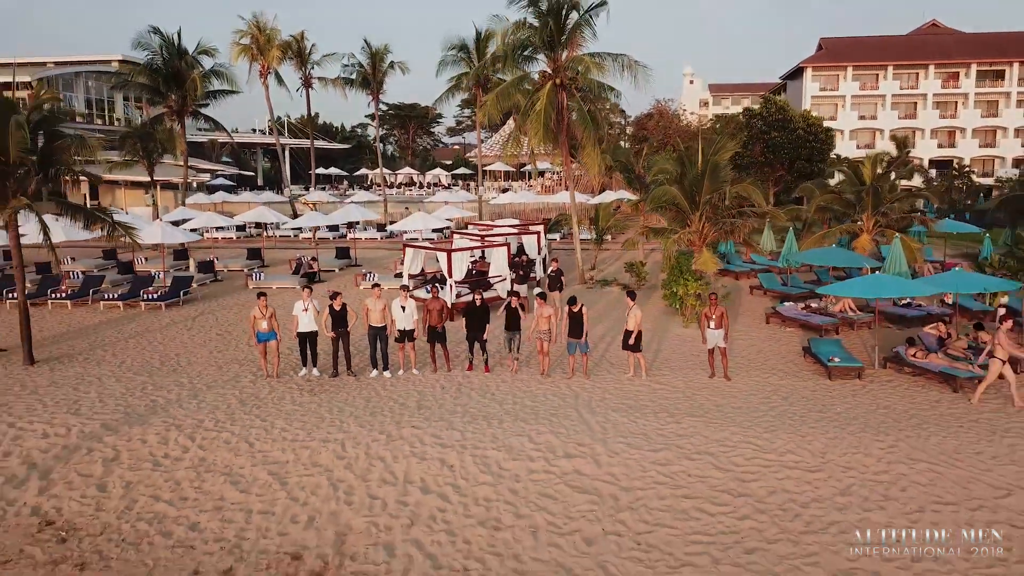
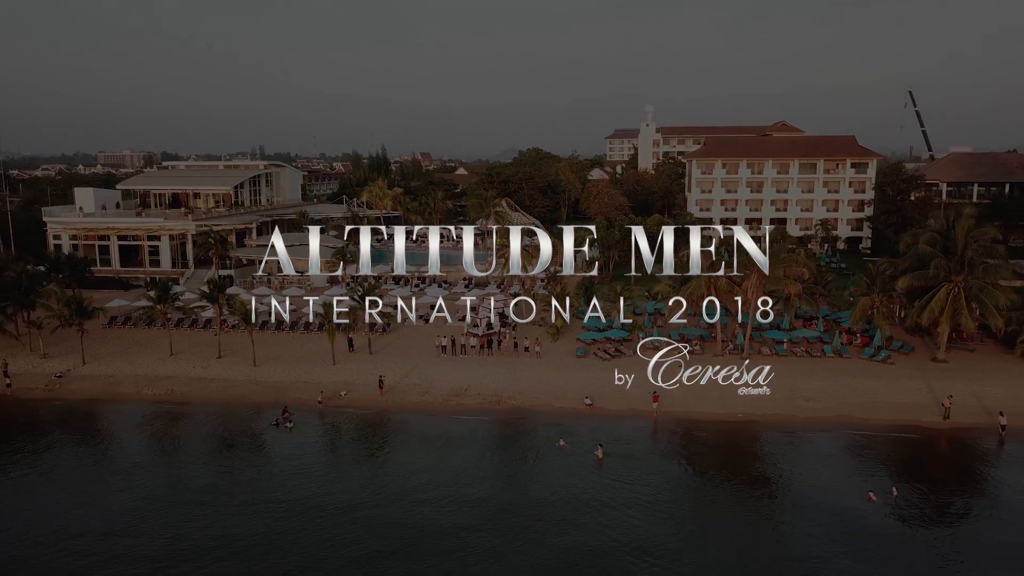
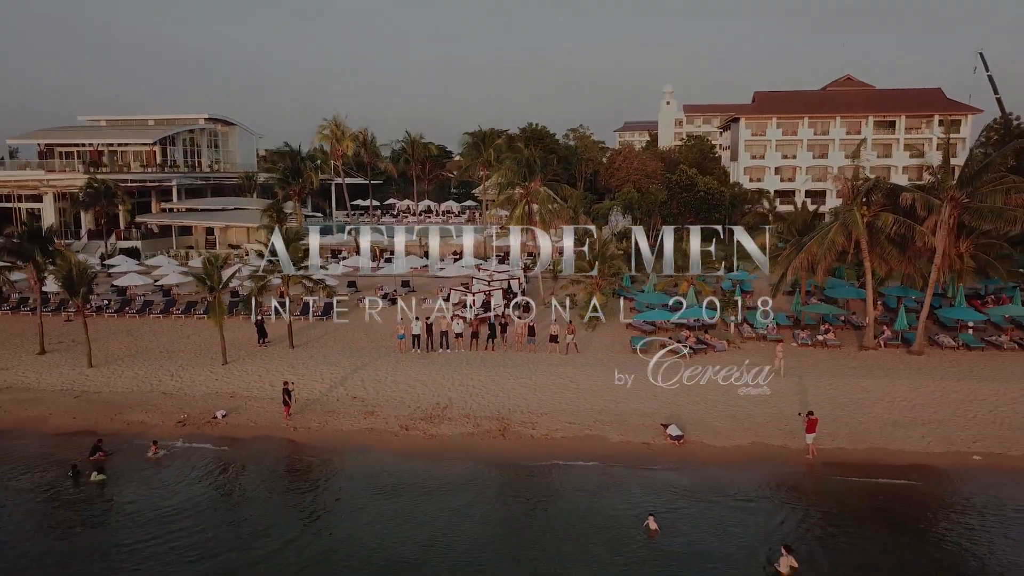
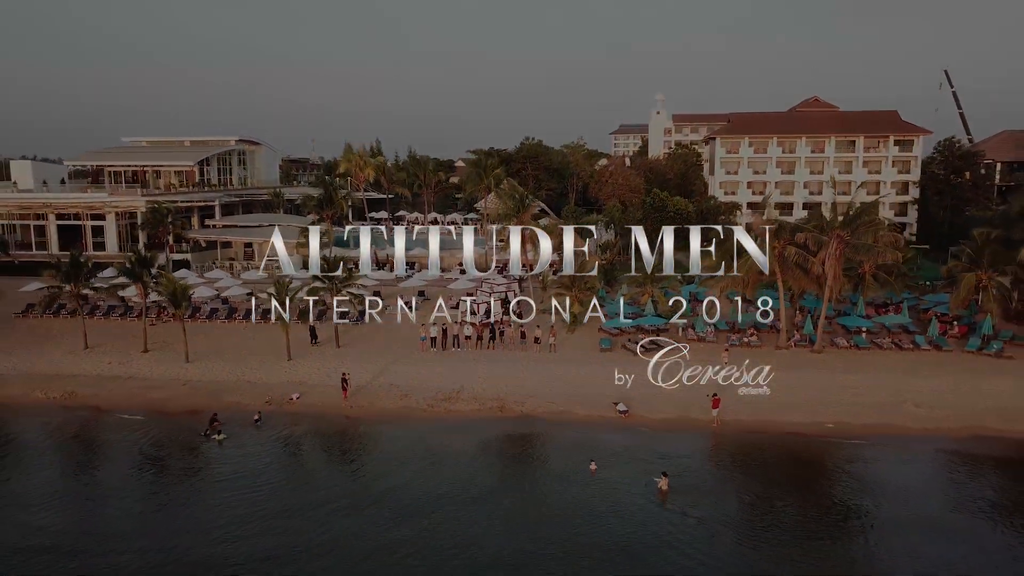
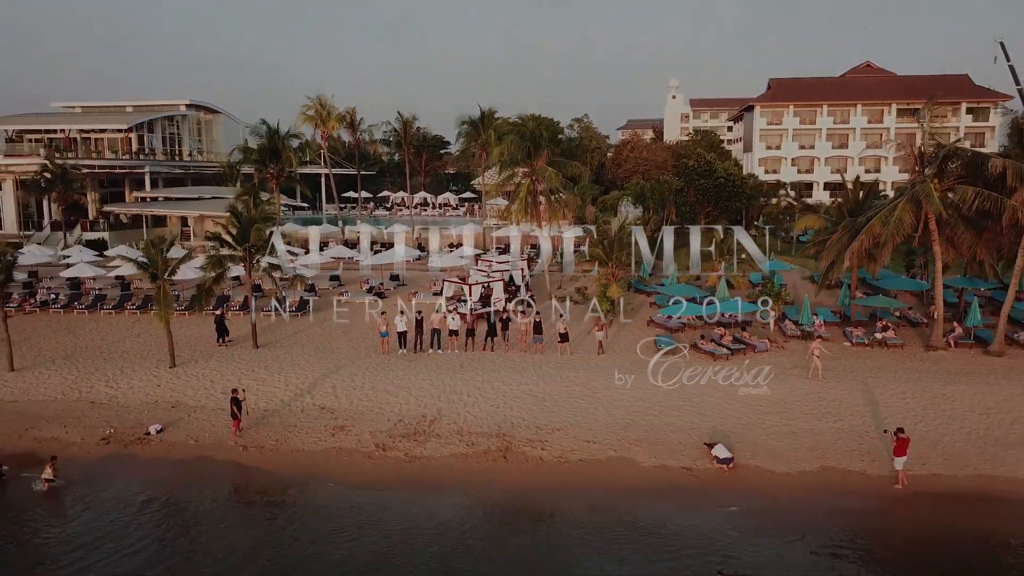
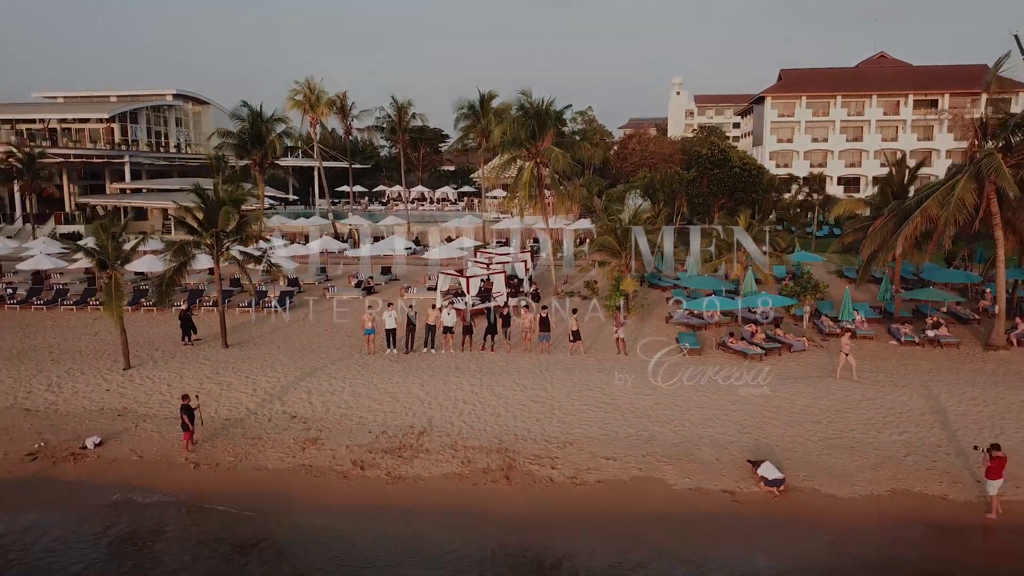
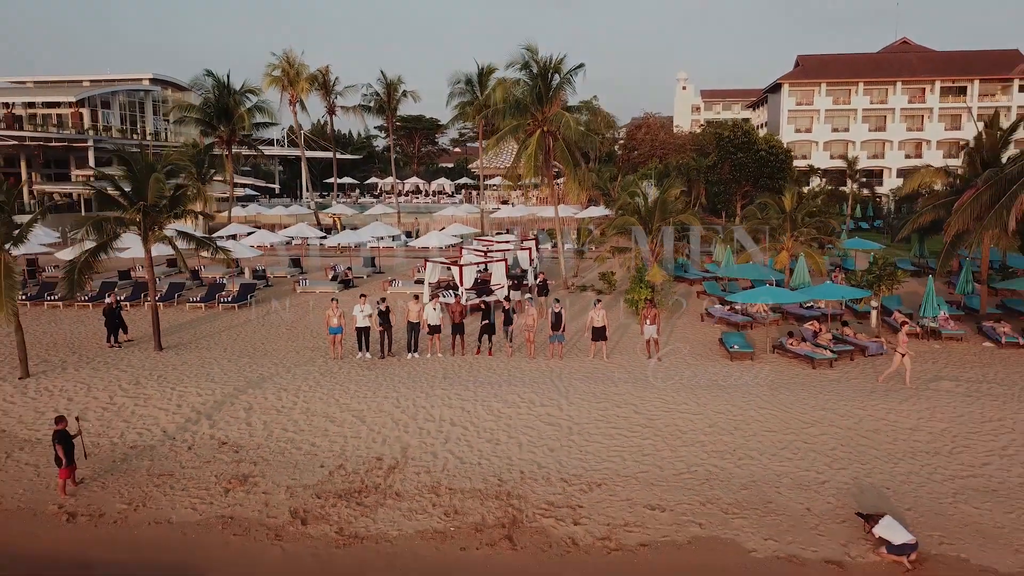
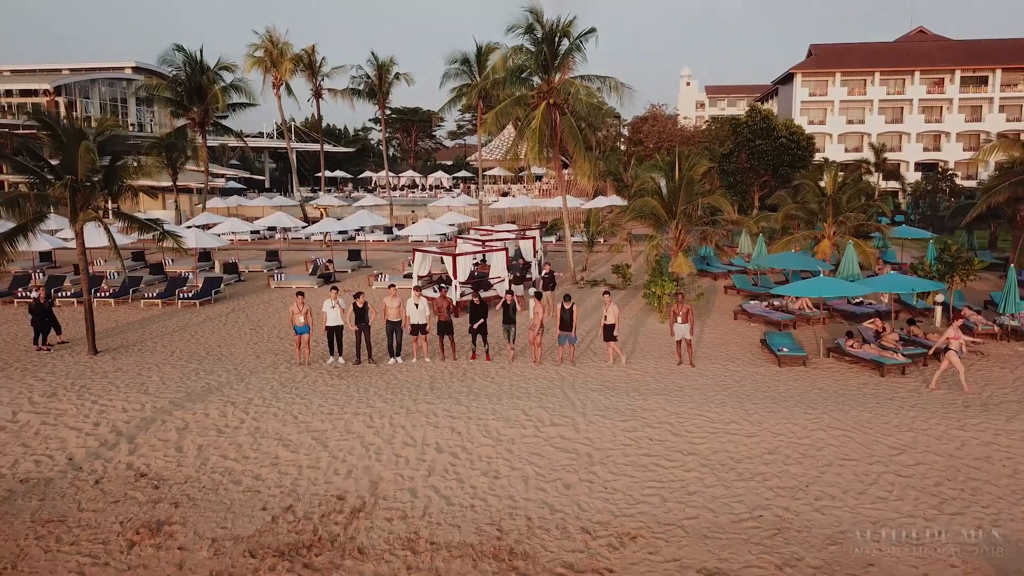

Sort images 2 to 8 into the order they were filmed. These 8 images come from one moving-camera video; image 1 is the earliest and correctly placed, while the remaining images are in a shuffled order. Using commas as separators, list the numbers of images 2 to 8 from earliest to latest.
8, 7, 6, 5, 3, 4, 2
